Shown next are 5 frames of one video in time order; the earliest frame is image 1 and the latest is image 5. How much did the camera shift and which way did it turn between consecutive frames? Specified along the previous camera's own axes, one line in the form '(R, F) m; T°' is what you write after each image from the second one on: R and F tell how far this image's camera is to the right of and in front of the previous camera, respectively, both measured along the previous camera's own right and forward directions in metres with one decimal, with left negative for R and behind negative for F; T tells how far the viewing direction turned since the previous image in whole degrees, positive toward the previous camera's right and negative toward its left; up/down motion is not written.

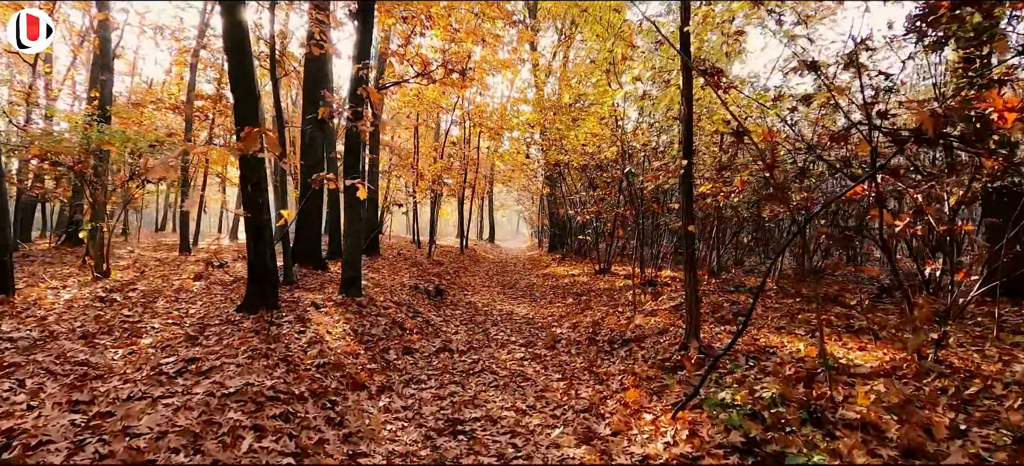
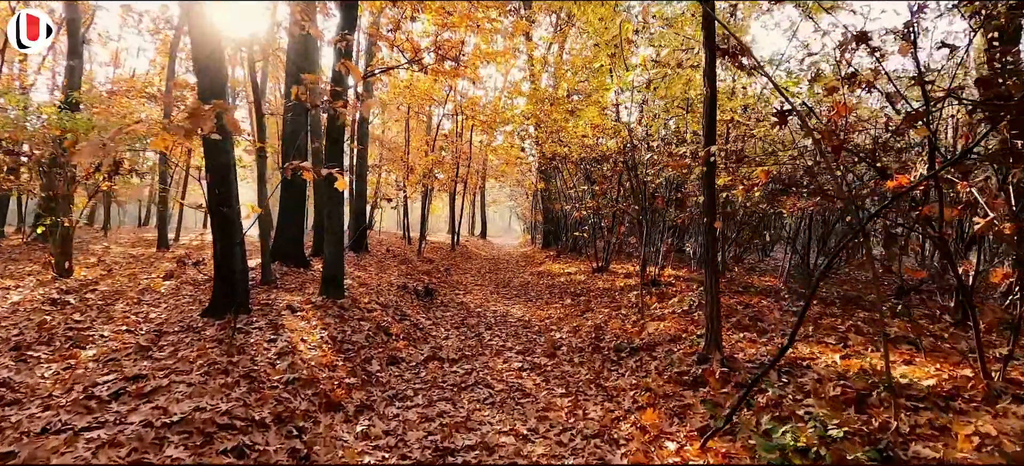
(-0.1, +0.7) m; +1°
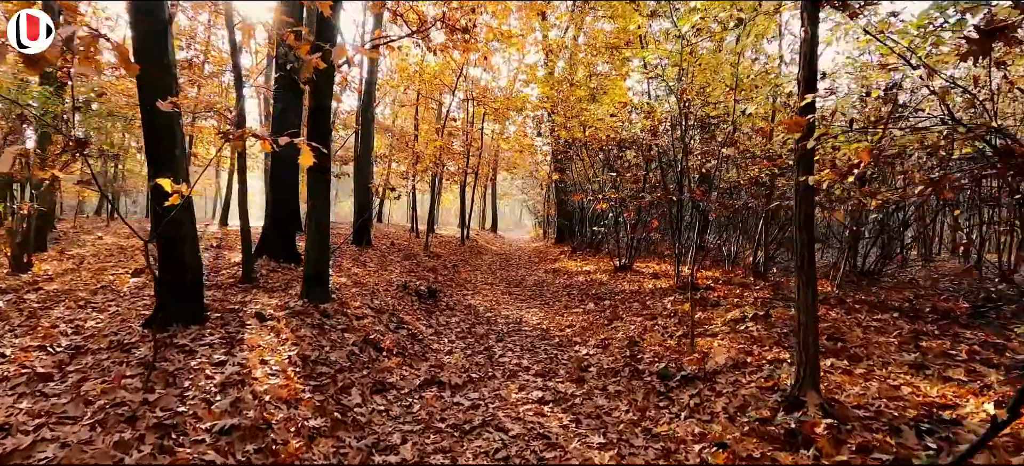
(-0.1, +1.4) m; -1°
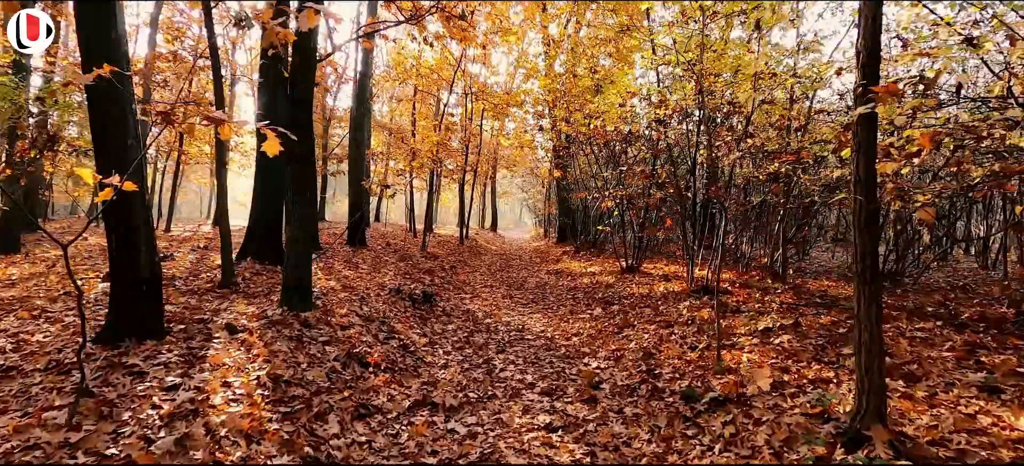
(0.0, +0.6) m; 0°
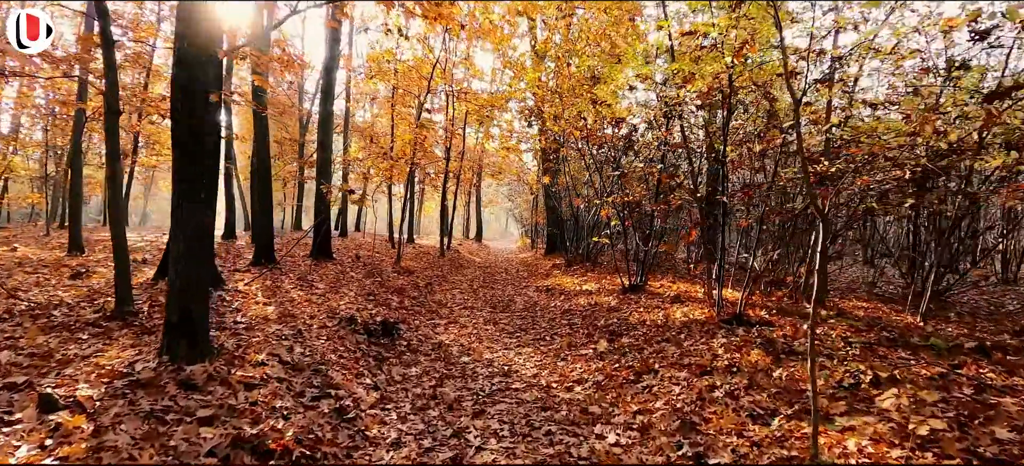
(0.0, +1.8) m; +2°
